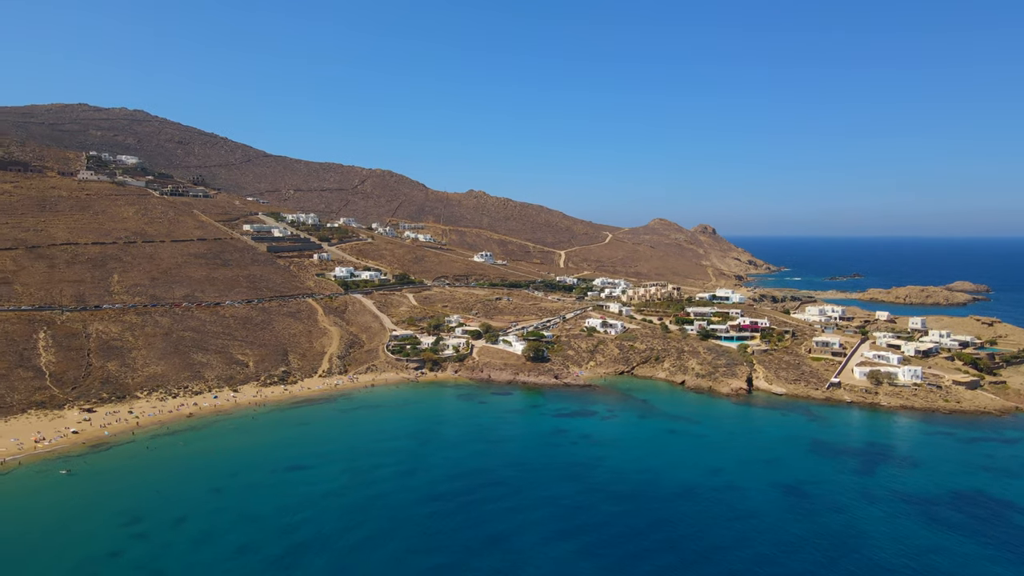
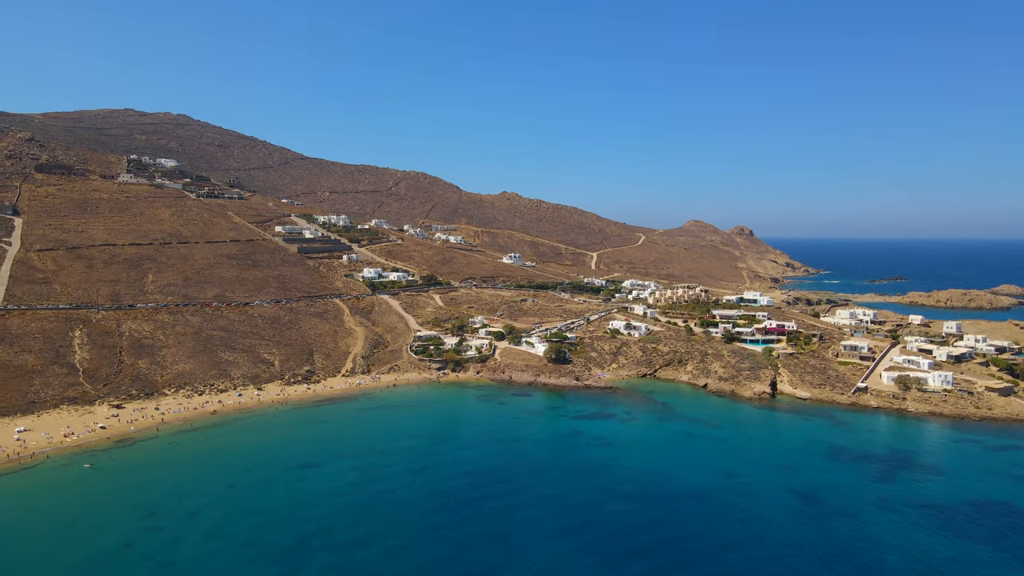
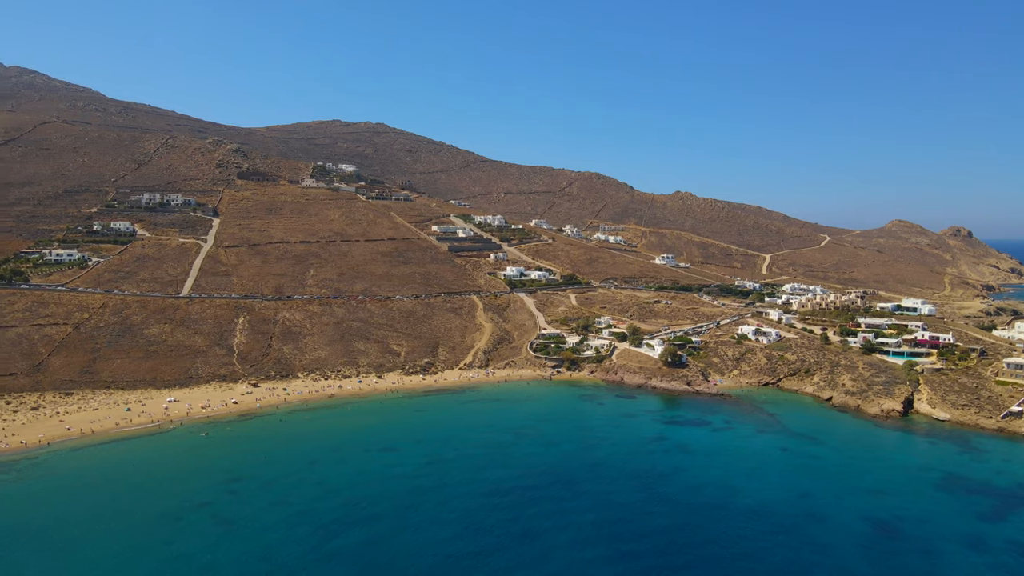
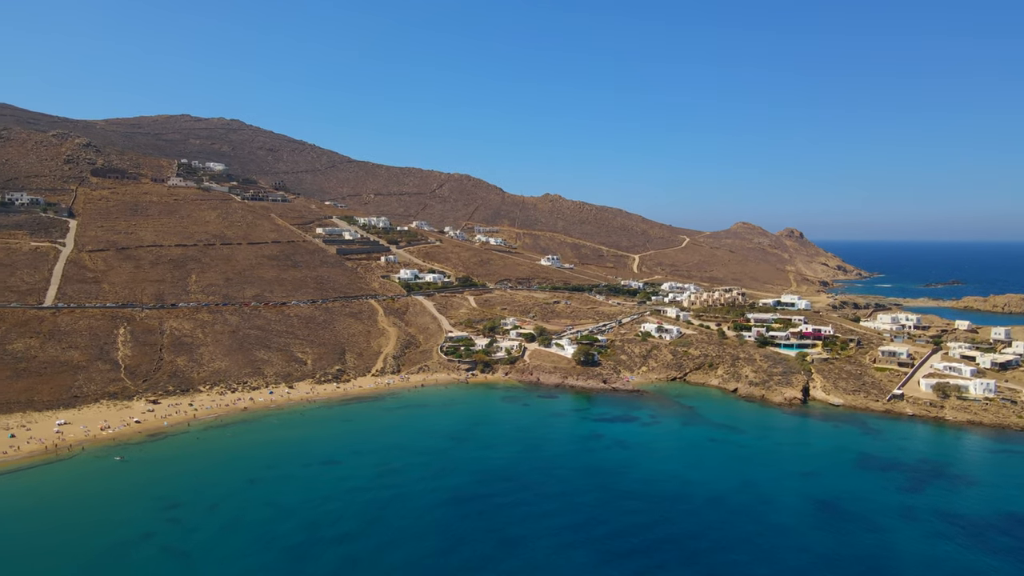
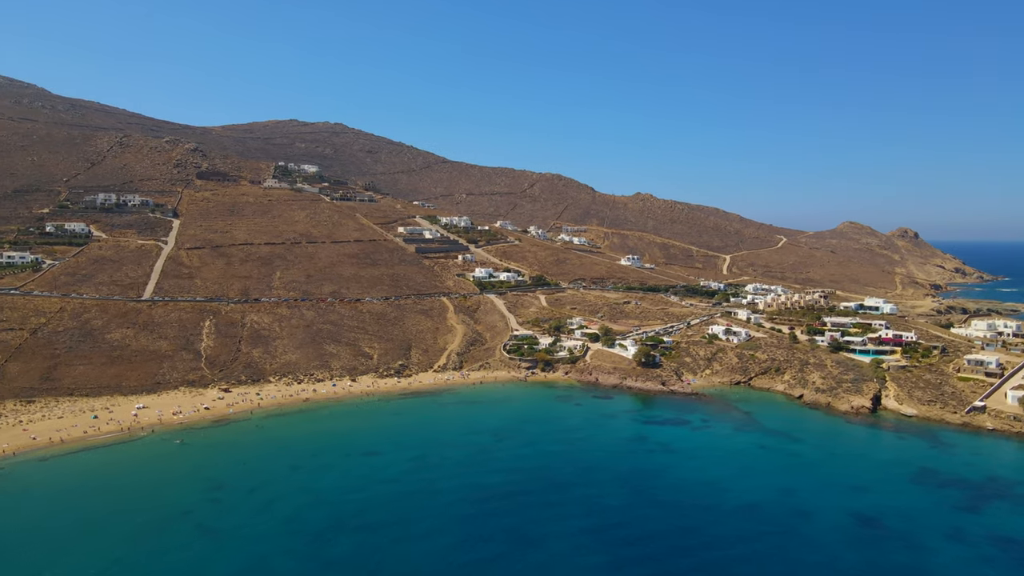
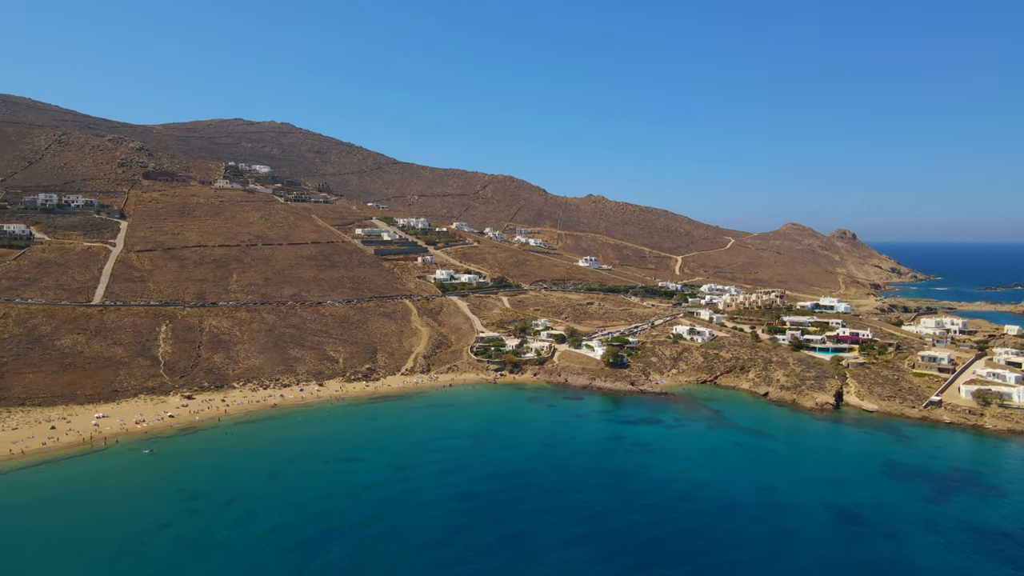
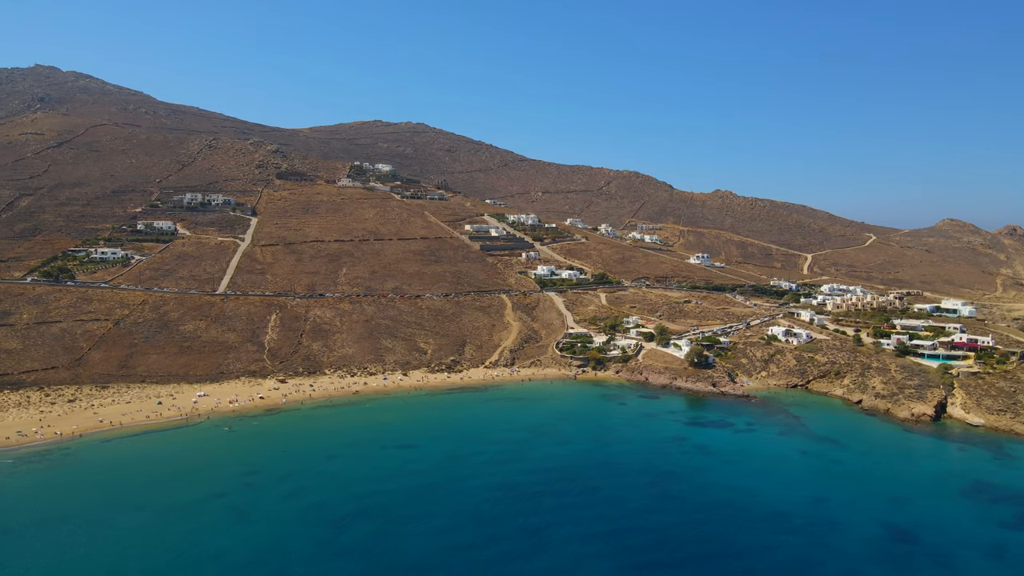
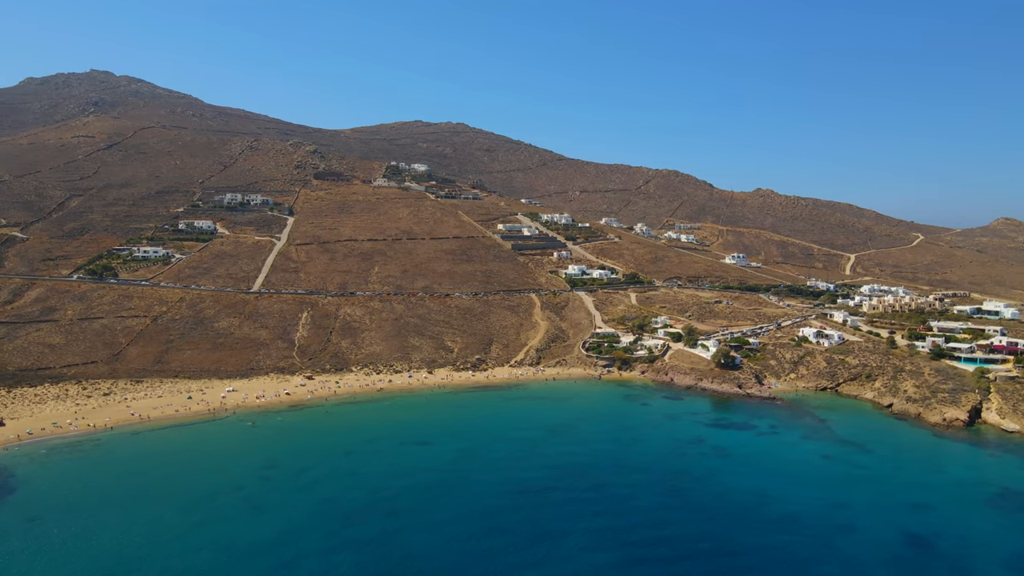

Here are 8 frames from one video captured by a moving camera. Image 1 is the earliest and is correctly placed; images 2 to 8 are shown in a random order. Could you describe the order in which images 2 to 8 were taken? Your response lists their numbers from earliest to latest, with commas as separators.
2, 4, 6, 5, 3, 7, 8
